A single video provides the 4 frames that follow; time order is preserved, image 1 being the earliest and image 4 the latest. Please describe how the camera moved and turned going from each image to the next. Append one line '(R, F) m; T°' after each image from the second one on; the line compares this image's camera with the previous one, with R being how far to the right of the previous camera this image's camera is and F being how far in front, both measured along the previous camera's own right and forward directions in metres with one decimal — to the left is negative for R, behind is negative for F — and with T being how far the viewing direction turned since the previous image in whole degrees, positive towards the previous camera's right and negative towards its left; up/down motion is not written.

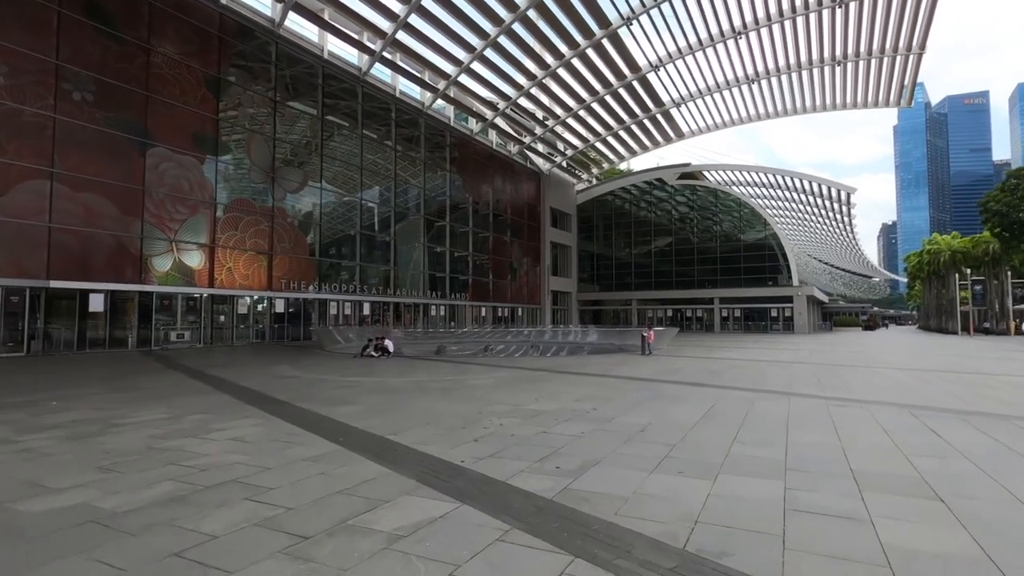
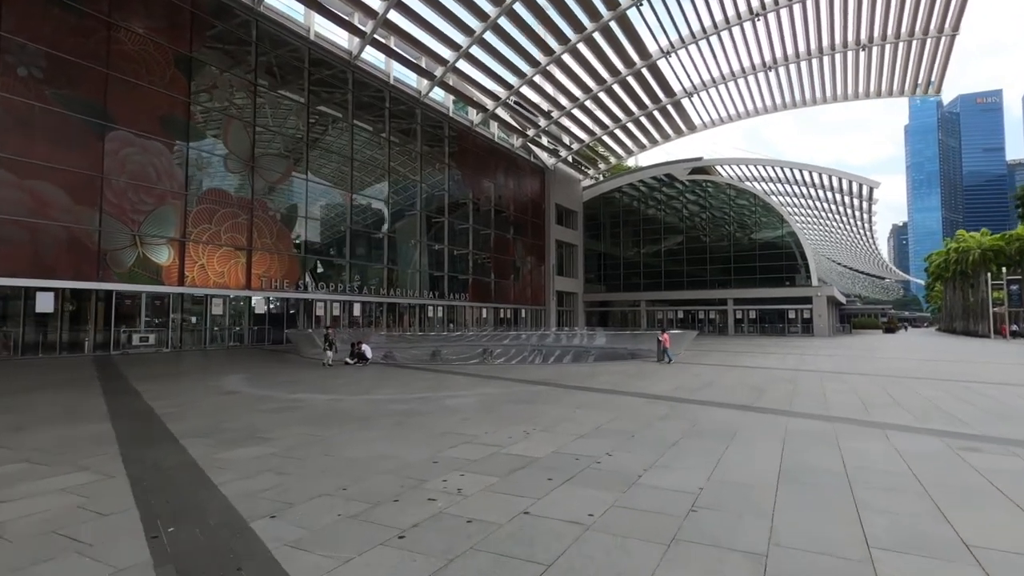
(+0.3, +2.3) m; -1°
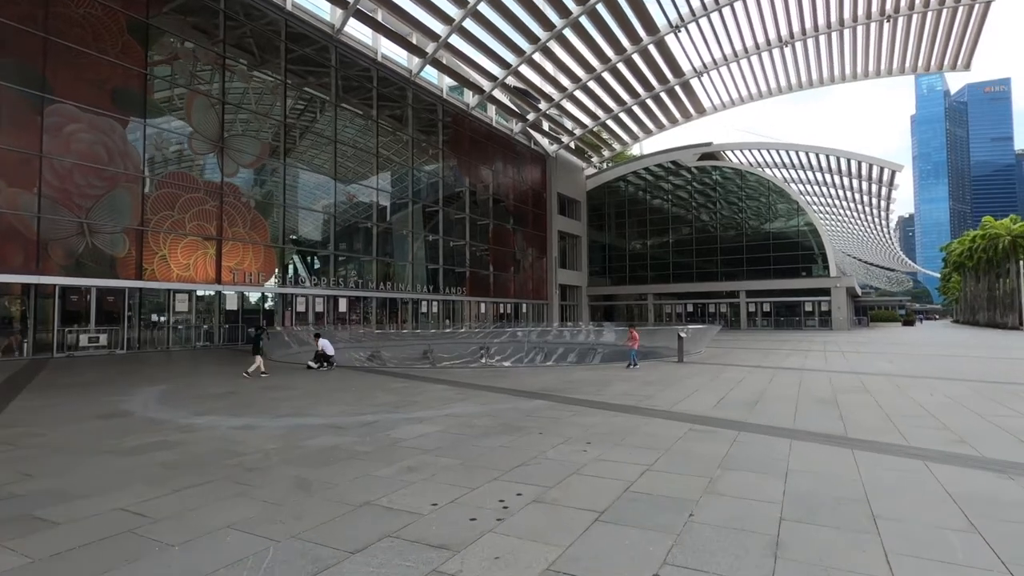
(+0.2, +2.4) m; 0°
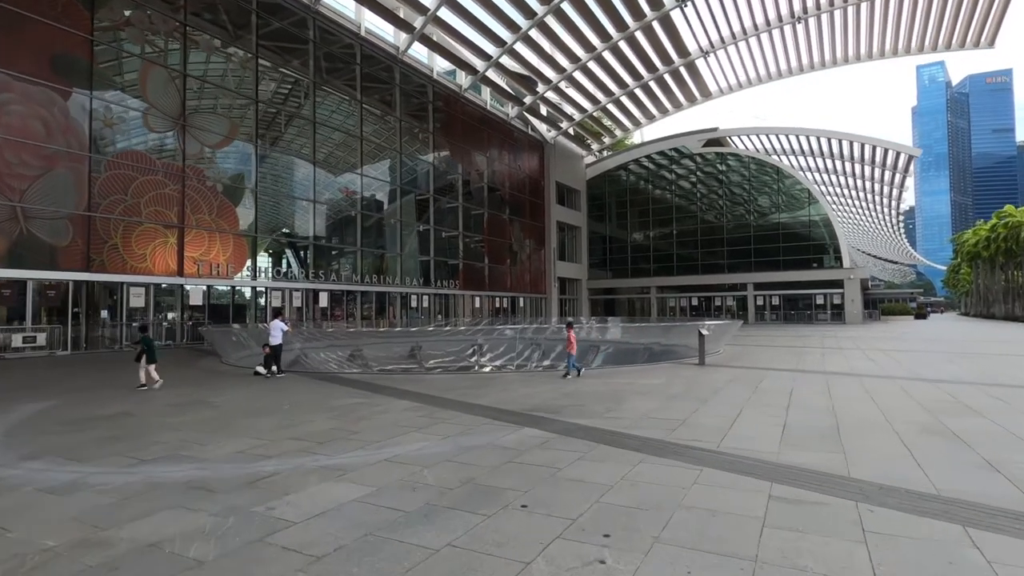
(+0.2, +2.2) m; 0°
